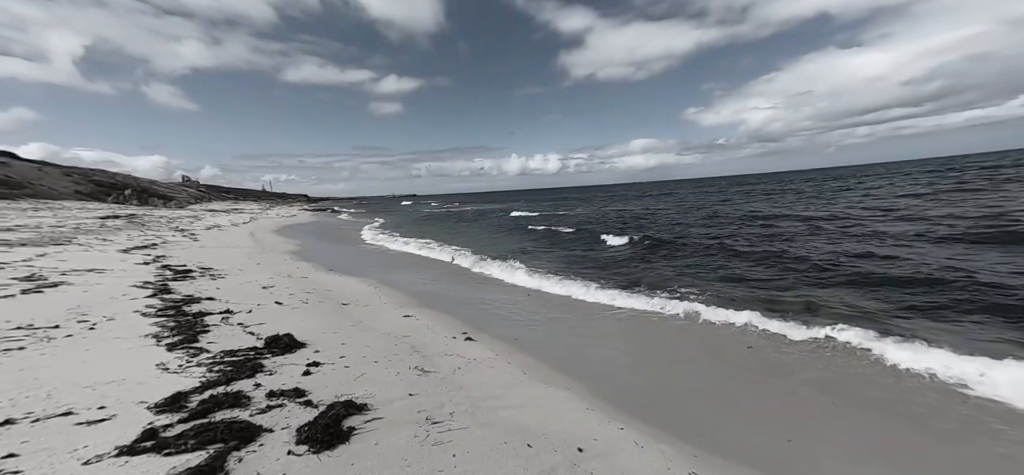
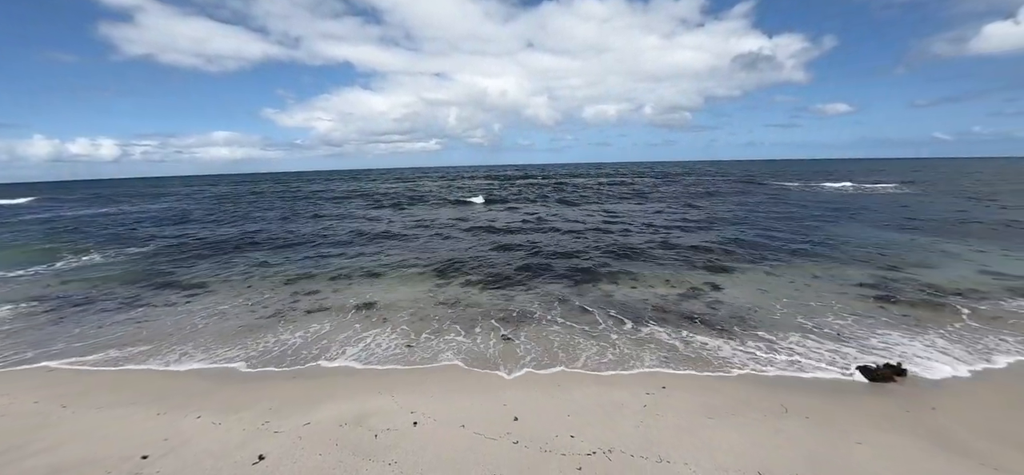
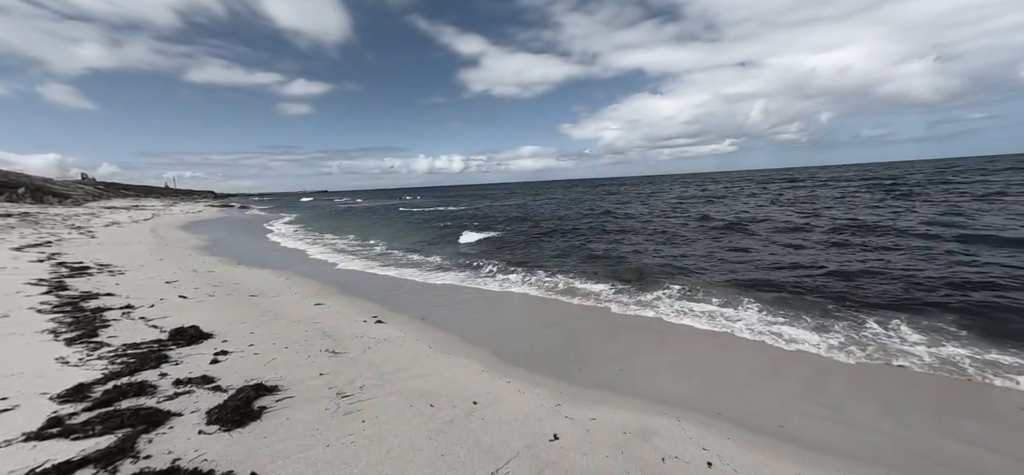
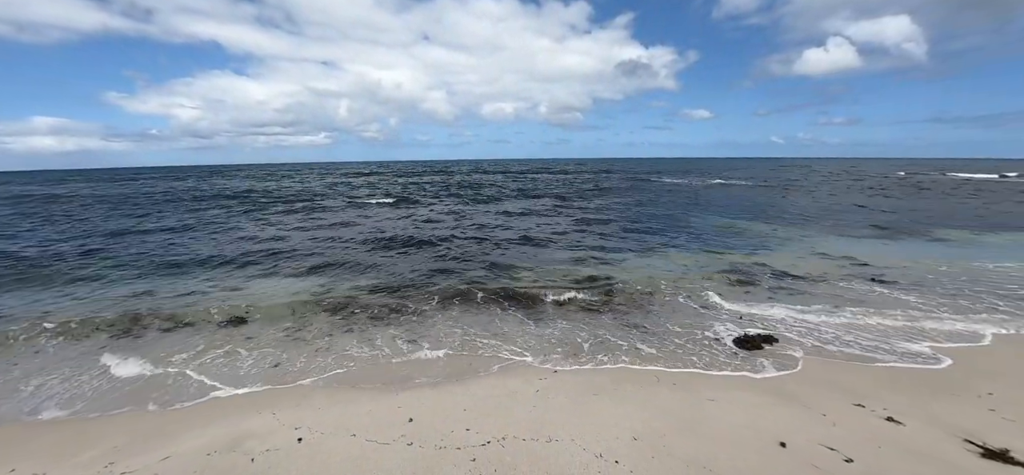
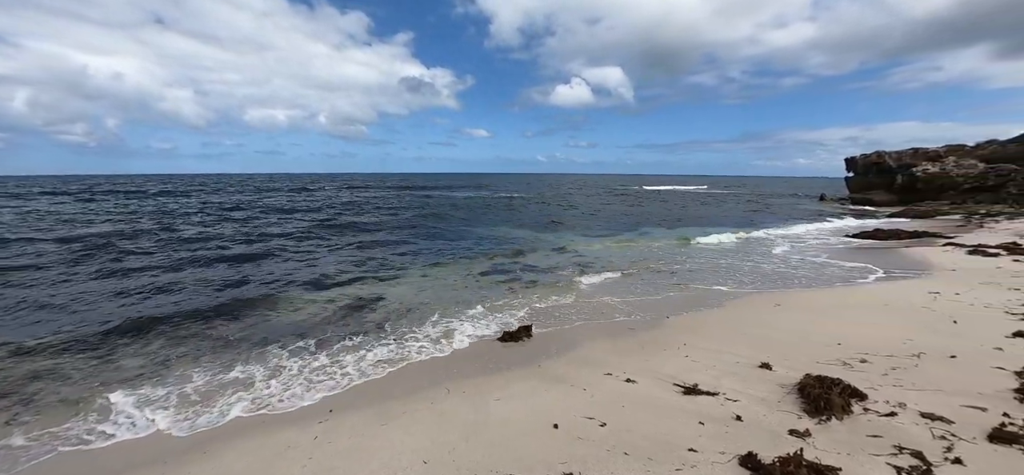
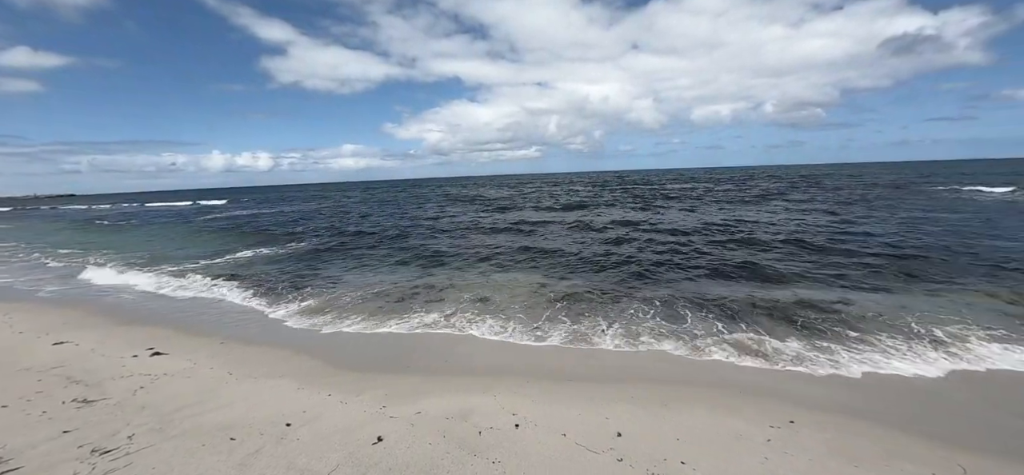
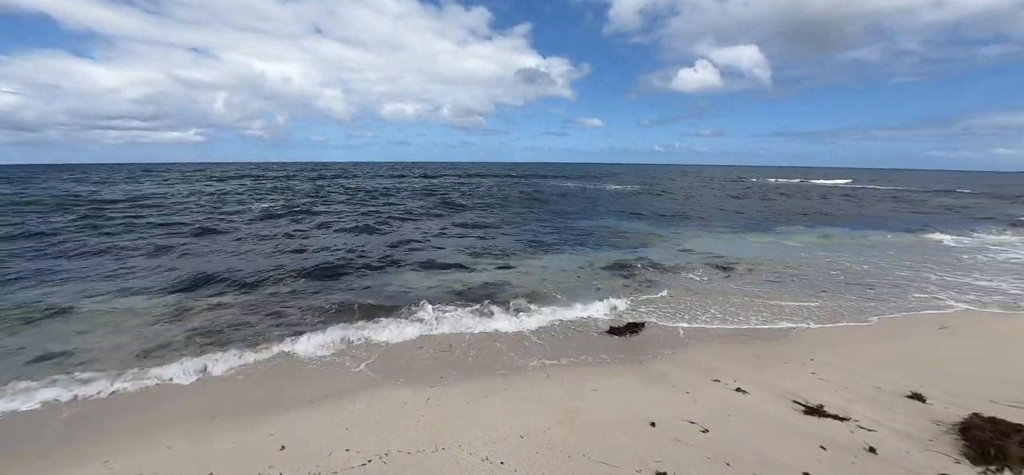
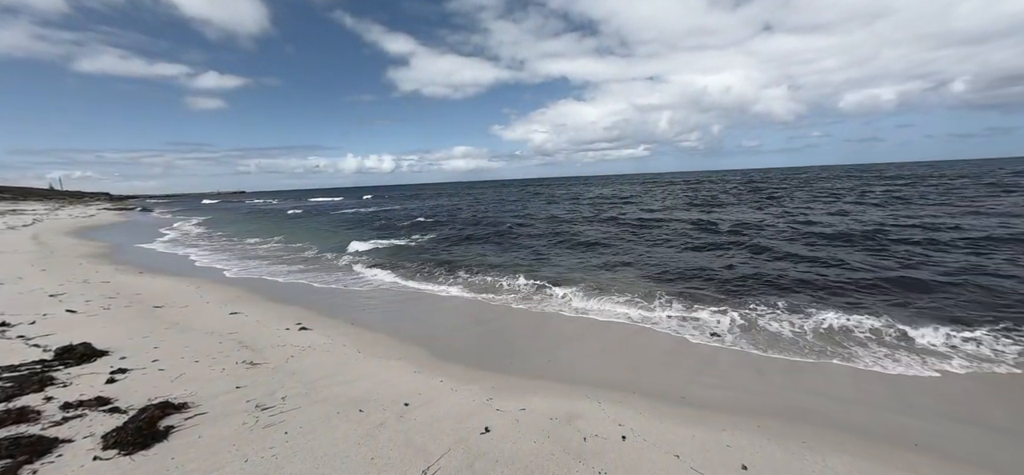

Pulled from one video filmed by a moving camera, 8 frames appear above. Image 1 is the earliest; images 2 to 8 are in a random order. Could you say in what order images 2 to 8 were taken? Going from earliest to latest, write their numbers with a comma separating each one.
3, 8, 6, 2, 4, 7, 5
